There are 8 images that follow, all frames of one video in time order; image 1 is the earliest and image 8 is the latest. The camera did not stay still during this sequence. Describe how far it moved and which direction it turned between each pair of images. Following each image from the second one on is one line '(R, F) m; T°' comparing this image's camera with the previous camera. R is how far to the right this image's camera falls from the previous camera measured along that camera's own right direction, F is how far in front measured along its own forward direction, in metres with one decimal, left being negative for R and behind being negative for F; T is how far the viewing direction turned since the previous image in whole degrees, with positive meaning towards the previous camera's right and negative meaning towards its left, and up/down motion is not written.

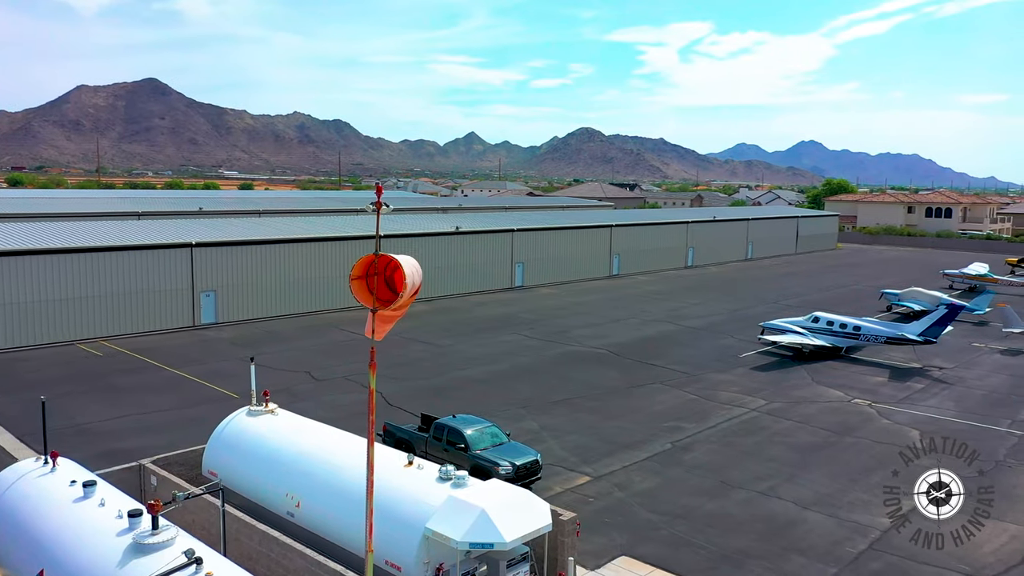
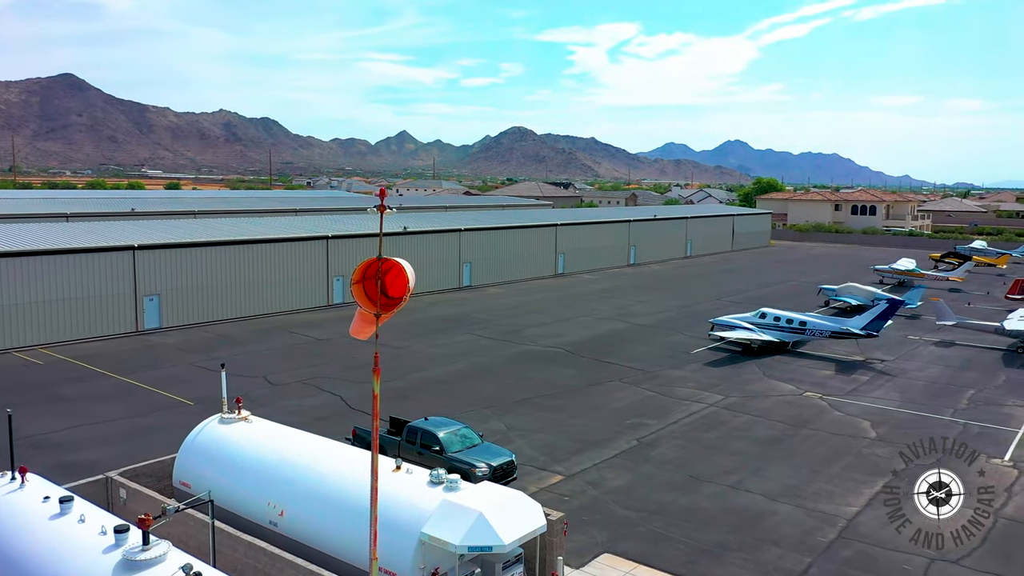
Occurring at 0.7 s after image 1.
(-0.8, +0.1) m; +5°
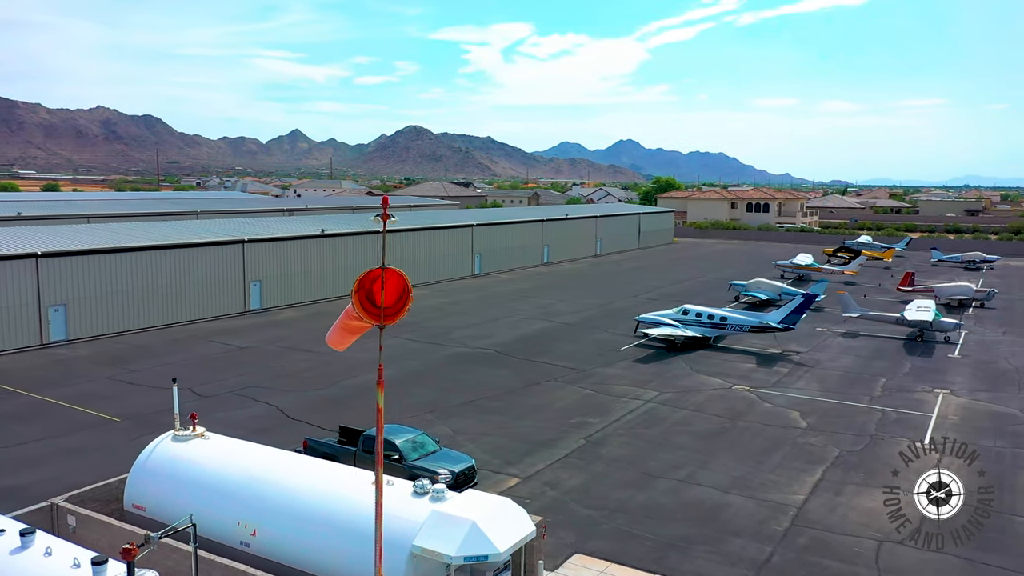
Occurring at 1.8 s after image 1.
(-1.2, +0.1) m; +7°
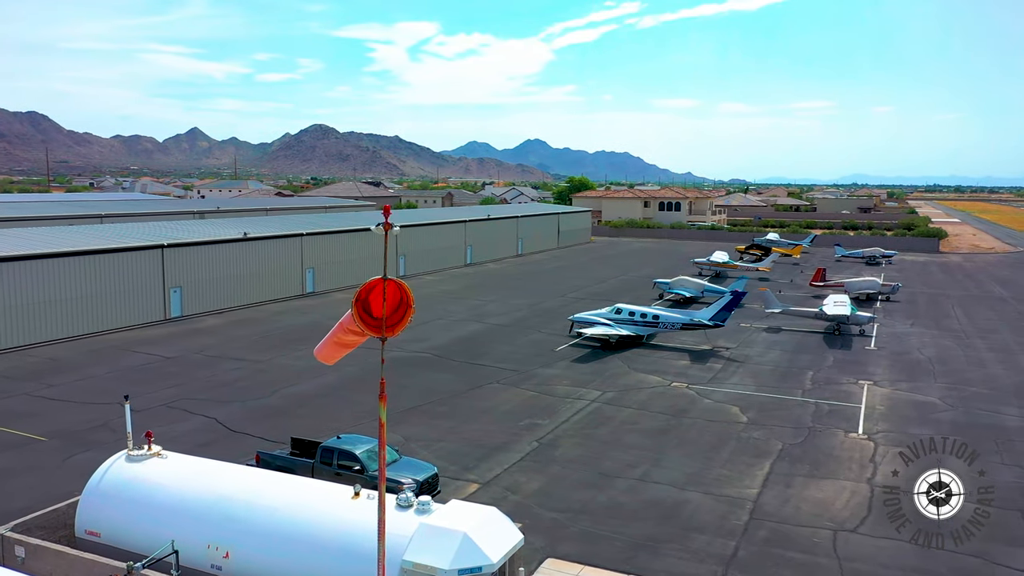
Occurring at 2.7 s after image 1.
(-1.0, +0.2) m; +6°
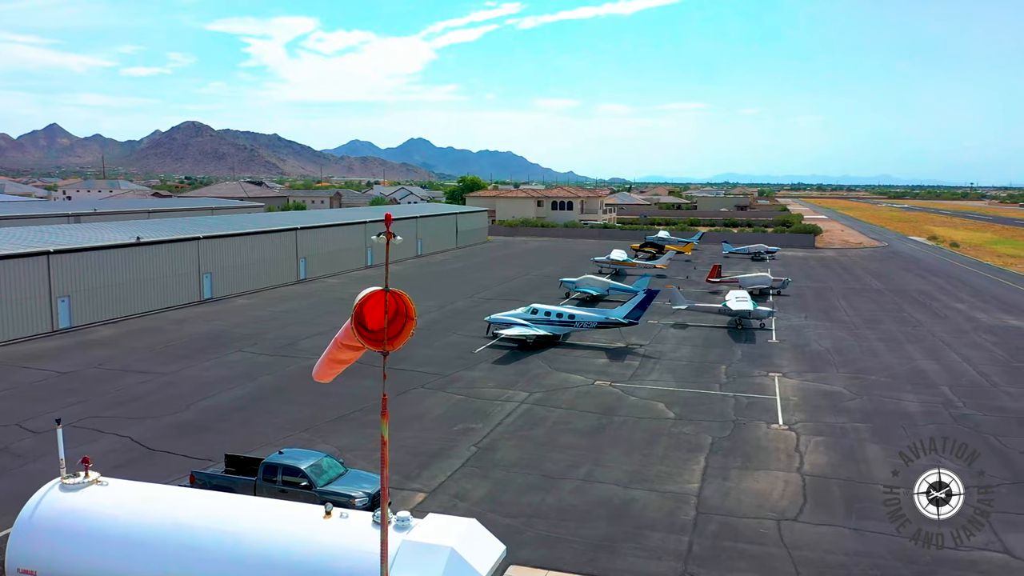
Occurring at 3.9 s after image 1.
(-1.2, +0.3) m; +8°
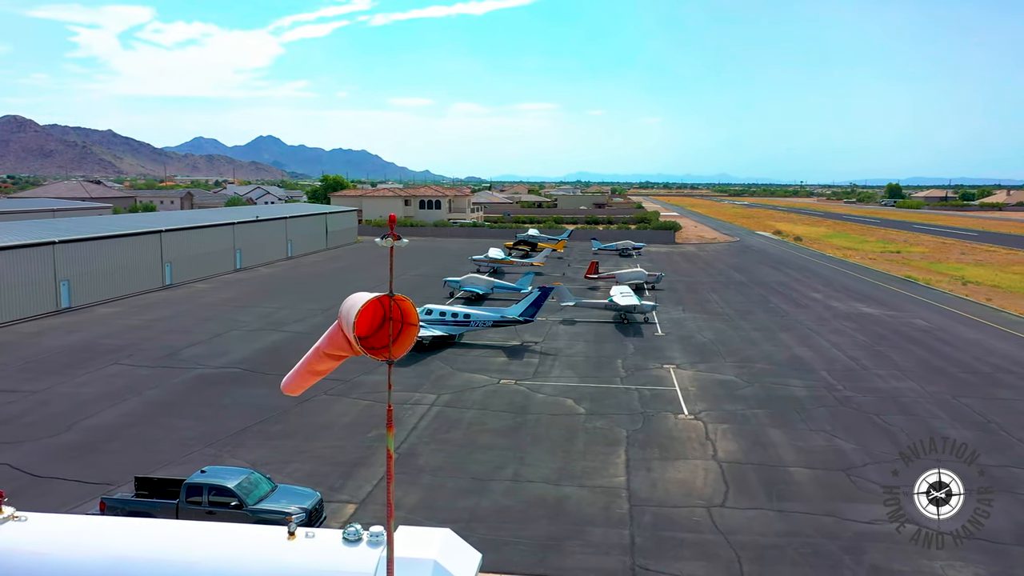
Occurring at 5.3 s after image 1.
(-1.5, +0.4) m; +10°
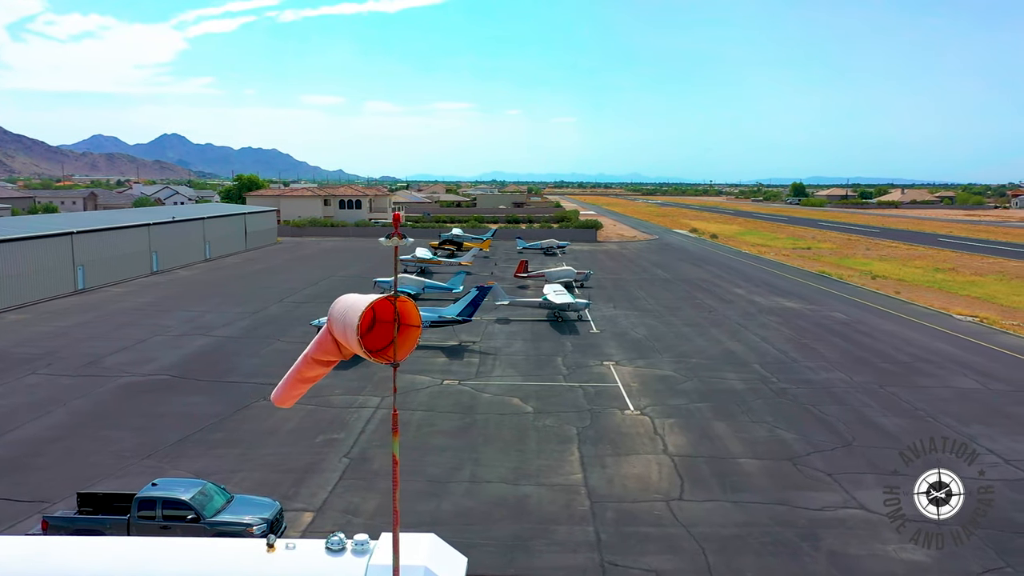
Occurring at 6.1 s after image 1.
(-0.9, +0.2) m; +6°
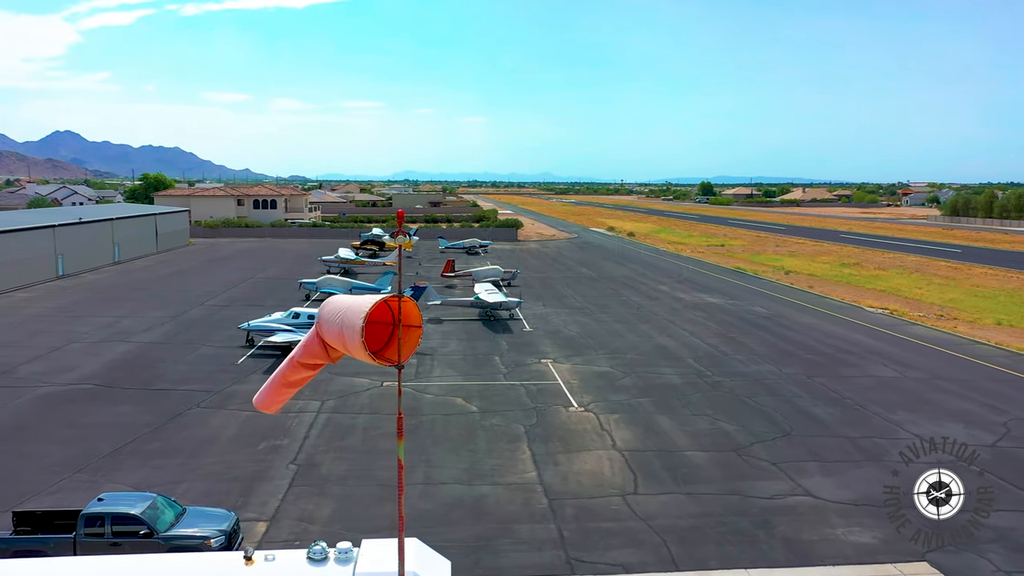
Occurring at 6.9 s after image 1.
(-0.8, +0.1) m; +6°
